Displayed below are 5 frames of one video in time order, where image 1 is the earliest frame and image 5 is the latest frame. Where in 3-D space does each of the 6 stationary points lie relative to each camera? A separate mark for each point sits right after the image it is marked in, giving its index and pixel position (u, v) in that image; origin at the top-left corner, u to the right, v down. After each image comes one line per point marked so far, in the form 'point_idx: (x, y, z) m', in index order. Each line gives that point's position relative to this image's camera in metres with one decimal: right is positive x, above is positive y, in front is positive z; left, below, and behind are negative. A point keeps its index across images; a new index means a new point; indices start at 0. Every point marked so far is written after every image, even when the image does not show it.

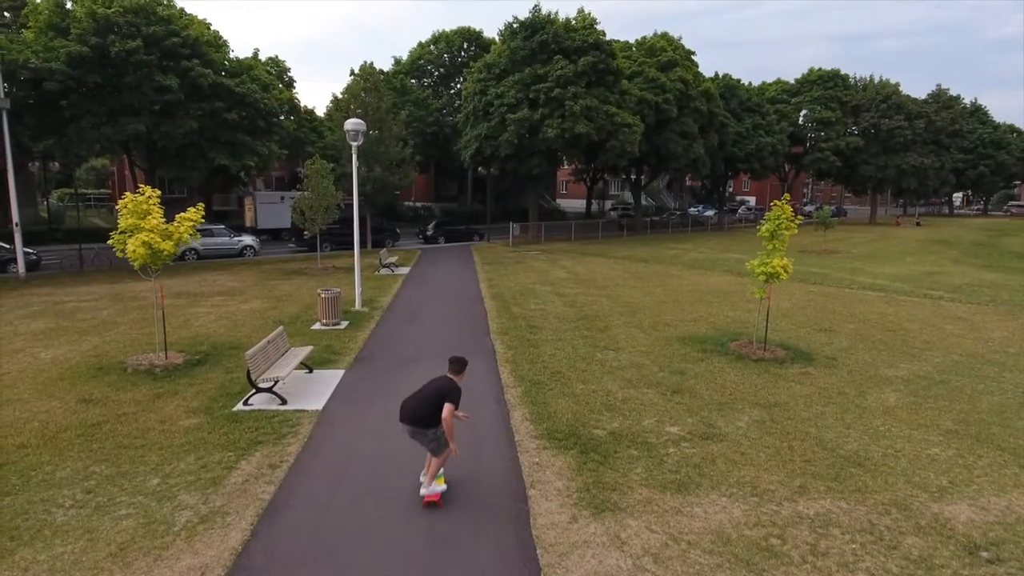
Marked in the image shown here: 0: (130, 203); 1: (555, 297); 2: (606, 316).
0: (-6.4, +1.4, +10.9) m
1: (+1.2, -0.2, +18.8) m
2: (+2.3, -0.7, +15.9) m
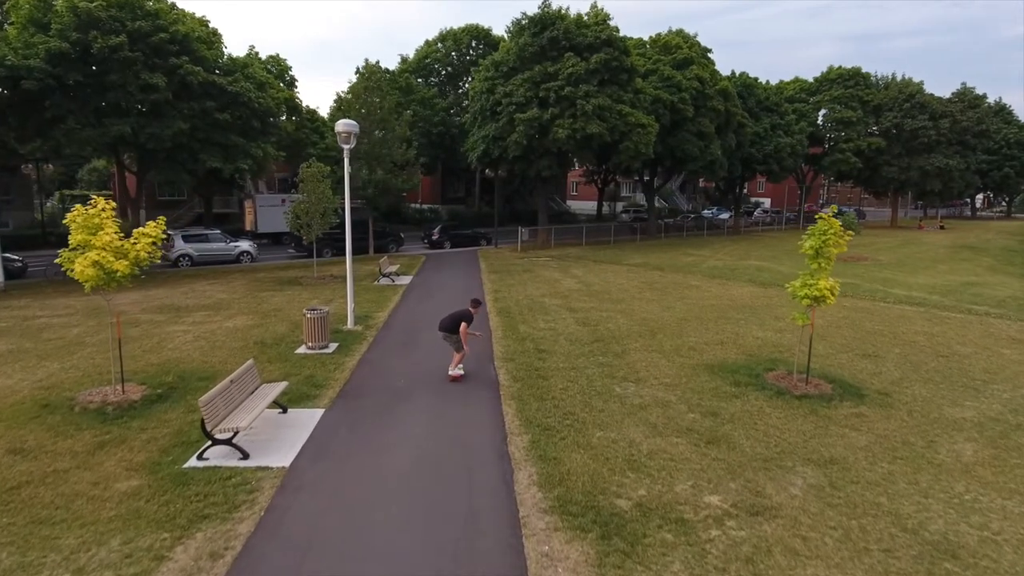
0: (-6.3, +1.0, +9.5) m
1: (+1.4, -0.6, +17.3) m
2: (+2.5, -1.1, +14.3) m
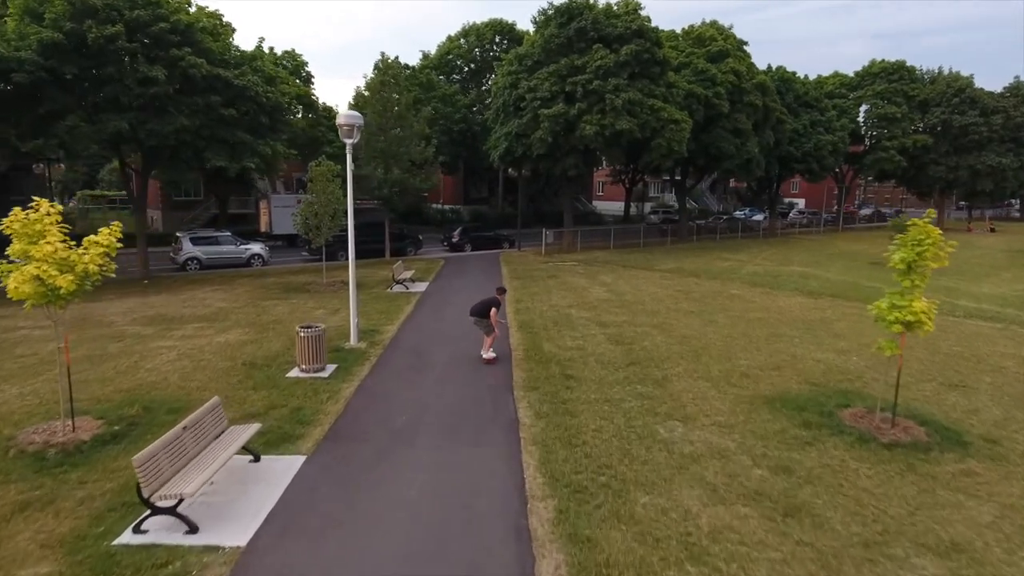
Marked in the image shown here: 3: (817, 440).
0: (-6.0, +0.8, +7.9) m
1: (+2.0, -0.9, +15.4) m
2: (+2.9, -1.4, +12.5) m
3: (+4.0, -2.0, +8.7) m
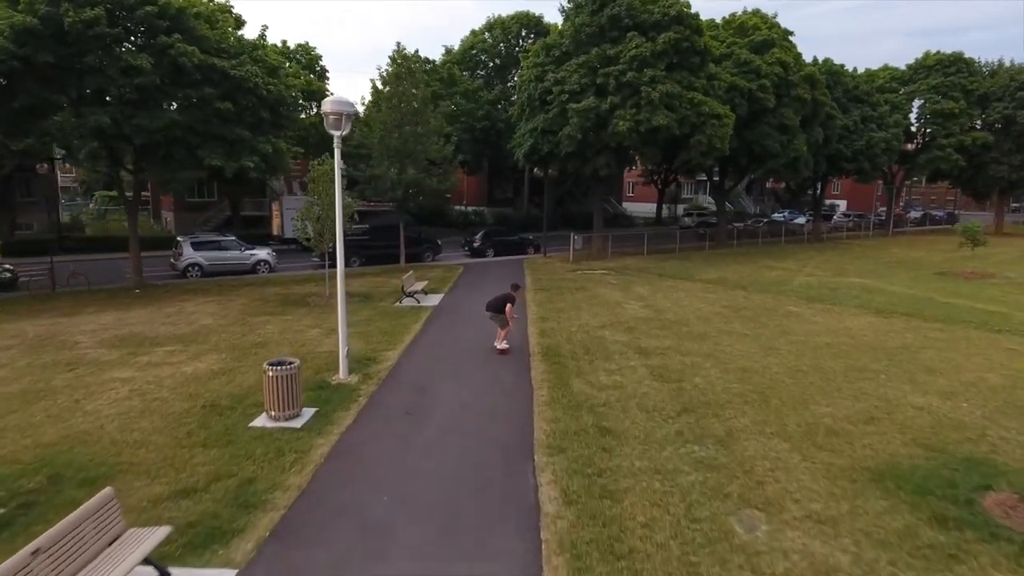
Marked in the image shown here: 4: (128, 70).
0: (-5.9, +0.4, +5.7) m
1: (+2.4, -1.4, +12.9) m
2: (+3.2, -1.8, +9.9) m
3: (+4.2, -2.4, +6.1) m
4: (-10.8, +6.2, +18.4) m
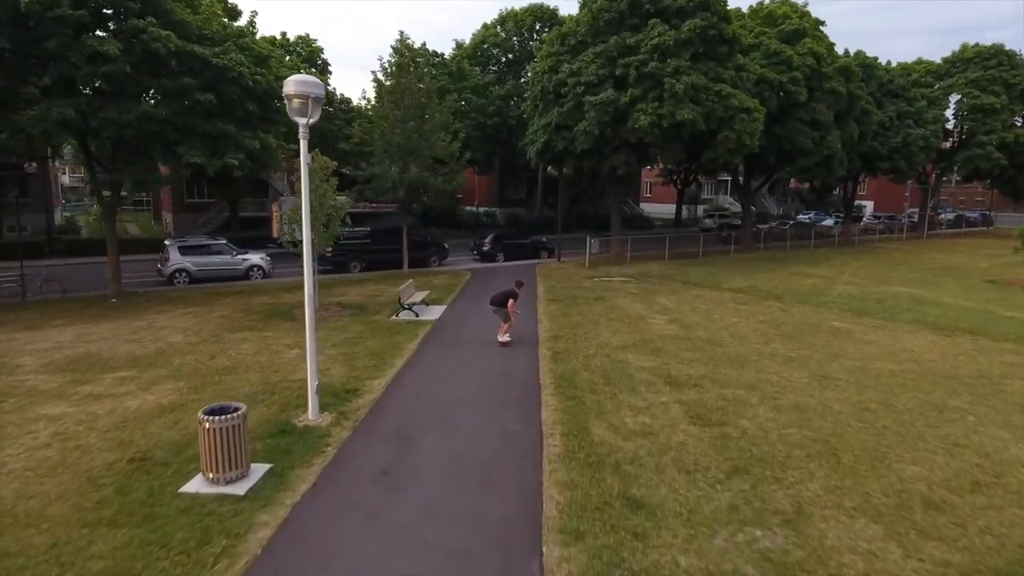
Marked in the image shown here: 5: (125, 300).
0: (-5.9, +0.1, +3.8) m
1: (+2.5, -1.7, +10.8) m
2: (+3.3, -2.1, +7.8) m
3: (+4.2, -2.8, +3.9) m
4: (-10.6, +5.9, +16.6) m
5: (-11.8, -0.4, +19.9) m
